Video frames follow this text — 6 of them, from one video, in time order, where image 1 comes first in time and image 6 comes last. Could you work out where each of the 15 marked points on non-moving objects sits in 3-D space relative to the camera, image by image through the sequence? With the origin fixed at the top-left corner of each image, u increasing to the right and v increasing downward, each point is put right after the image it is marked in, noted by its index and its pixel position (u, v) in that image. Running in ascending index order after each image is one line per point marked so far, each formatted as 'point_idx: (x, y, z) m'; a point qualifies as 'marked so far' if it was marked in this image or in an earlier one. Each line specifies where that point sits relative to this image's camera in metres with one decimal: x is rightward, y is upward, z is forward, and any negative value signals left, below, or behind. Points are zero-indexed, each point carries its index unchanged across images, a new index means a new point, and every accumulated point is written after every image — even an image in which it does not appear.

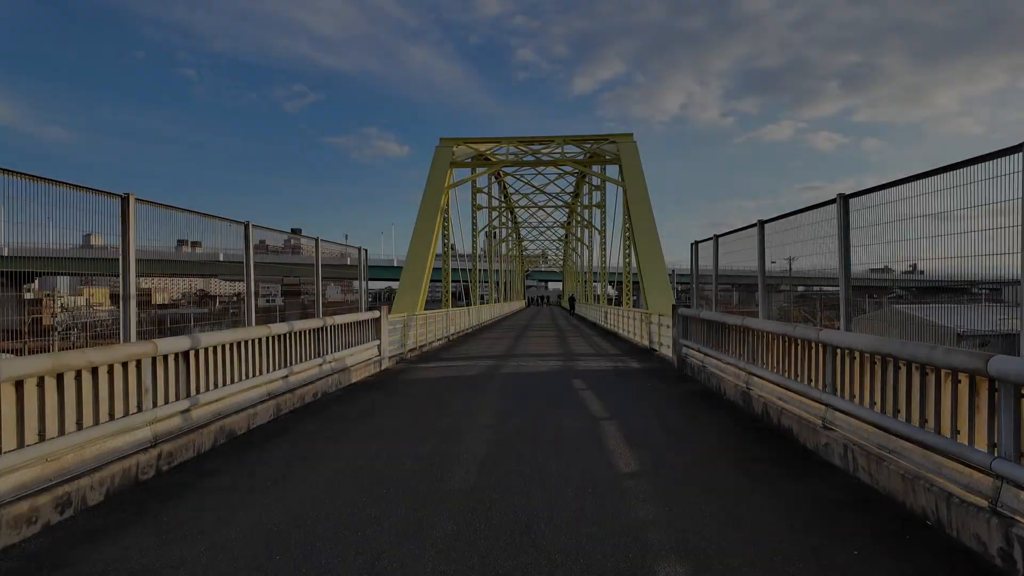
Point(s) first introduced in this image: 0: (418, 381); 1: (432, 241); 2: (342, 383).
0: (-1.5, -1.5, +10.1) m
1: (-2.5, +1.5, +19.6) m
2: (-2.5, -1.4, +9.3) m
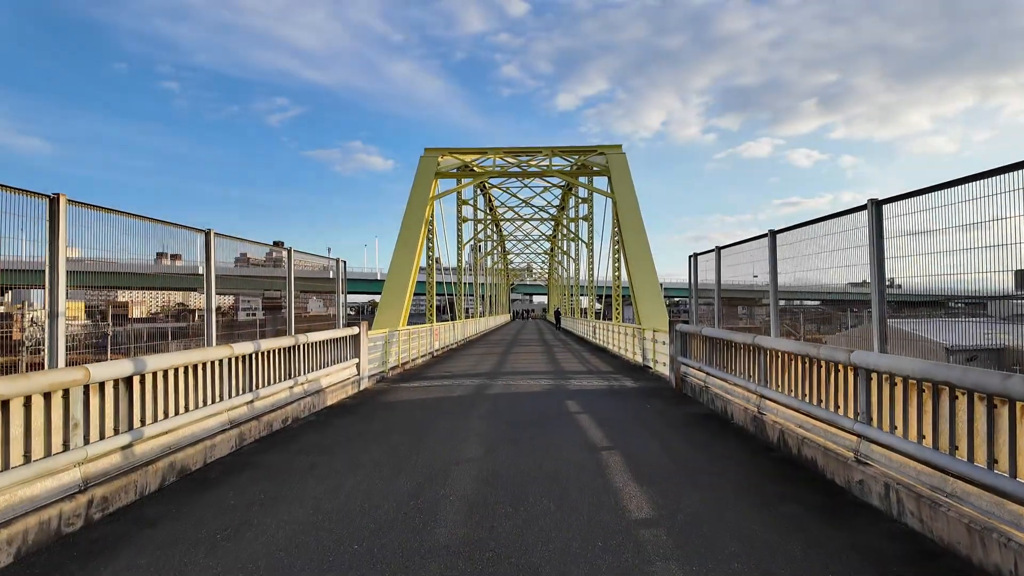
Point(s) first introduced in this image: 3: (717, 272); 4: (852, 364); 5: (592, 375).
0: (-1.7, -1.7, +9.3) m
1: (-2.9, +1.1, +18.9) m
2: (-2.7, -1.6, +8.5) m
3: (+3.4, +0.3, +10.2) m
4: (+2.7, -0.6, +4.9) m
5: (+1.6, -1.7, +12.3) m
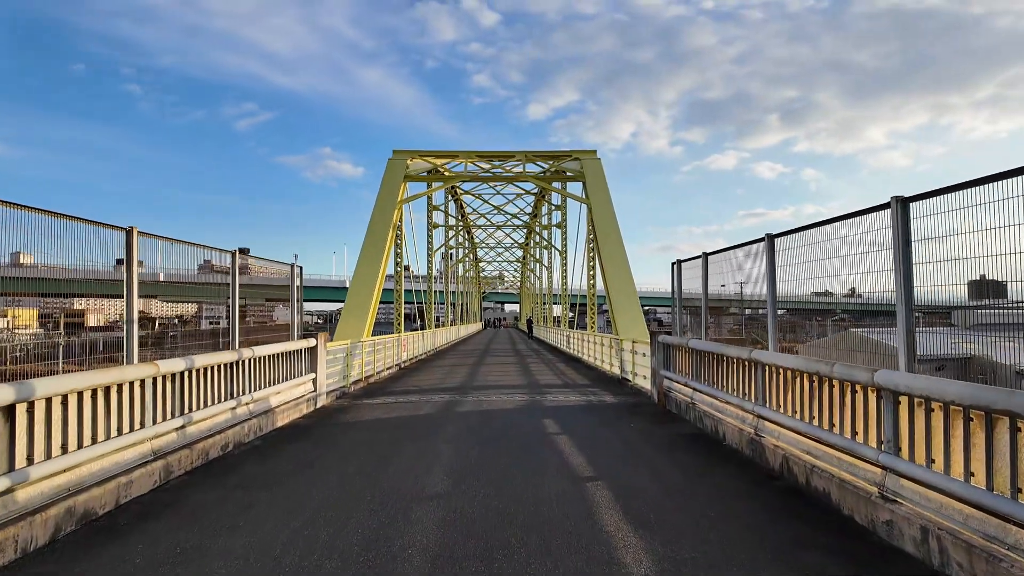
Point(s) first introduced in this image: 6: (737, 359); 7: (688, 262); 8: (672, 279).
0: (-2.1, -1.8, +8.5) m
1: (-3.8, +0.8, +18.1) m
2: (-3.0, -1.7, +7.6) m
3: (+2.9, +0.1, +9.6) m
4: (+2.5, -0.7, +4.3) m
5: (+1.0, -1.9, +11.6) m
6: (+2.4, -0.8, +6.8) m
7: (+3.0, +0.4, +10.5) m
8: (+2.8, +0.2, +10.8) m
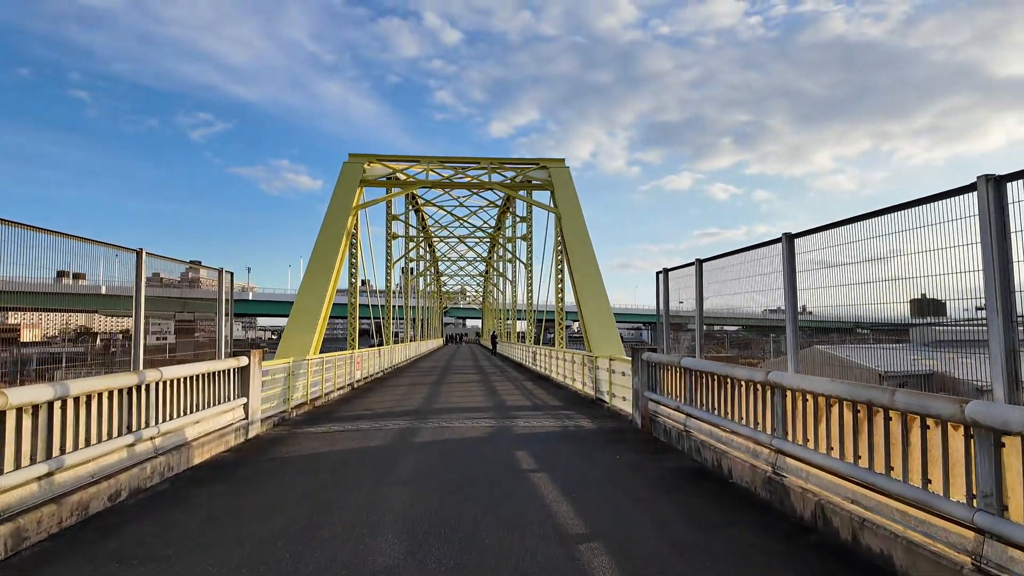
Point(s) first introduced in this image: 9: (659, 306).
0: (-2.5, -1.9, +7.1) m
1: (-4.7, +0.5, +16.7) m
2: (-3.3, -1.8, +6.2) m
3: (+2.5, 0.0, +8.6) m
4: (+2.4, -0.7, +3.3) m
5: (+0.5, -2.1, +10.5) m
6: (+2.2, -0.9, +5.8) m
7: (+2.5, +0.2, +9.5) m
8: (+2.3, 0.0, +9.8) m
9: (+2.4, -0.3, +9.9) m
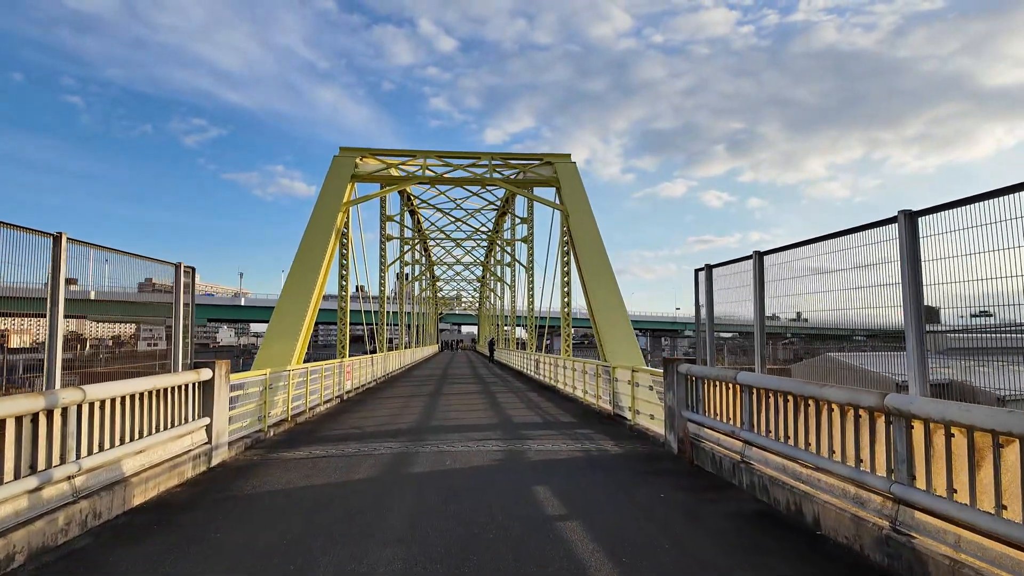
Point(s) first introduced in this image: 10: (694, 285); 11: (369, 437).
0: (-2.3, -1.9, +5.8) m
1: (-4.6, +0.4, +15.3) m
2: (-3.2, -1.8, +4.9) m
3: (+2.6, 0.0, +7.3) m
4: (+2.6, -0.6, +2.0) m
5: (+0.6, -2.1, +9.1) m
6: (+2.3, -0.8, +4.5) m
7: (+2.6, +0.2, +8.2) m
8: (+2.4, 0.0, +8.5) m
9: (+2.5, -0.3, +8.6) m
10: (+2.7, +0.1, +8.9) m
11: (-2.0, -2.1, +8.8) m
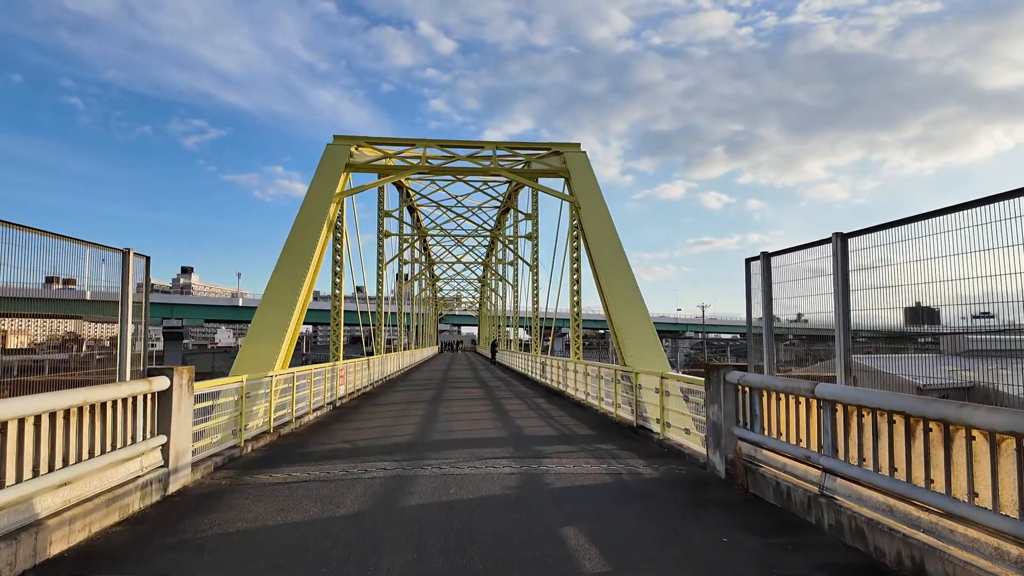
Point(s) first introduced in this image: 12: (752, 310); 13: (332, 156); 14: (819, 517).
0: (-2.1, -1.8, +4.6) m
1: (-4.5, +0.5, +14.2) m
2: (-3.0, -1.7, +3.7) m
3: (+2.8, 0.0, +6.2) m
4: (+2.7, -0.6, +0.8) m
5: (+0.8, -2.0, +8.0) m
6: (+2.5, -0.8, +3.3) m
7: (+2.8, +0.3, +7.1) m
8: (+2.6, 0.0, +7.3) m
9: (+2.7, -0.2, +7.5) m
10: (+2.8, +0.1, +7.7) m
11: (-1.8, -2.0, +7.6) m
12: (+2.9, -0.3, +7.7) m
13: (-4.6, +3.4, +16.1) m
14: (+2.3, -1.7, +4.6) m
